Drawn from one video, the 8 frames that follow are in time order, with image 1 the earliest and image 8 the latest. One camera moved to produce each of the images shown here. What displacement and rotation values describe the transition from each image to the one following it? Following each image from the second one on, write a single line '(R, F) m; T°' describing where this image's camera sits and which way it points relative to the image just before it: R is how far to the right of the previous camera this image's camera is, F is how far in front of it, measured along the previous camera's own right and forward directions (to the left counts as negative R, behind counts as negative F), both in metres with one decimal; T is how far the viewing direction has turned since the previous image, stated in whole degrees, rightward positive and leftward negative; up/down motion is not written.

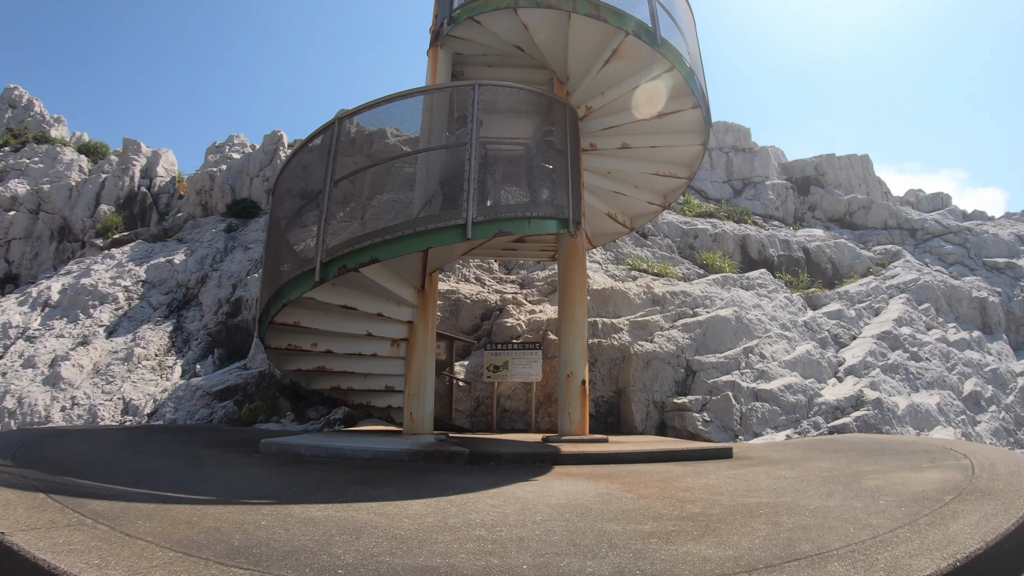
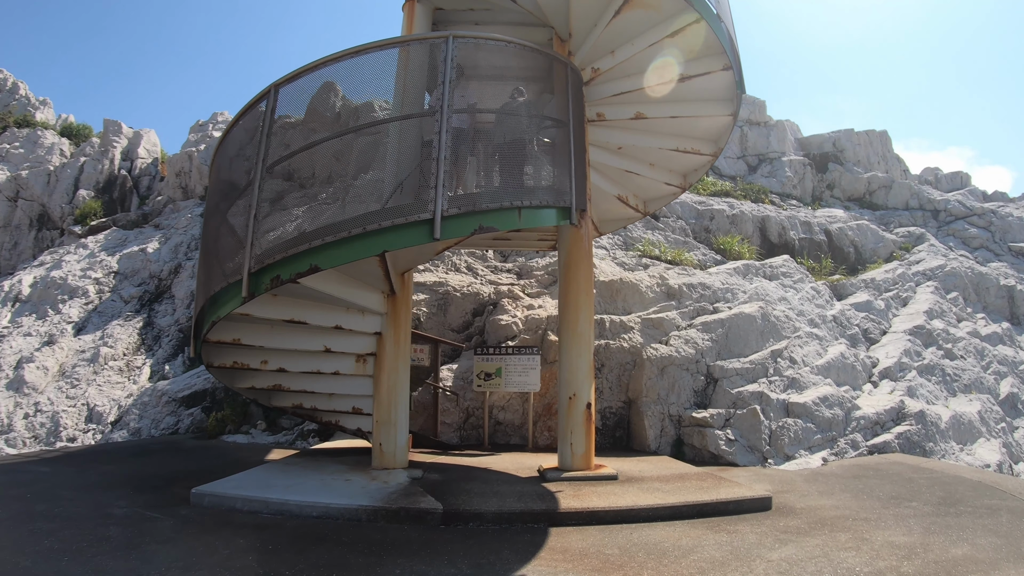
(+0.1, +1.1) m; 0°
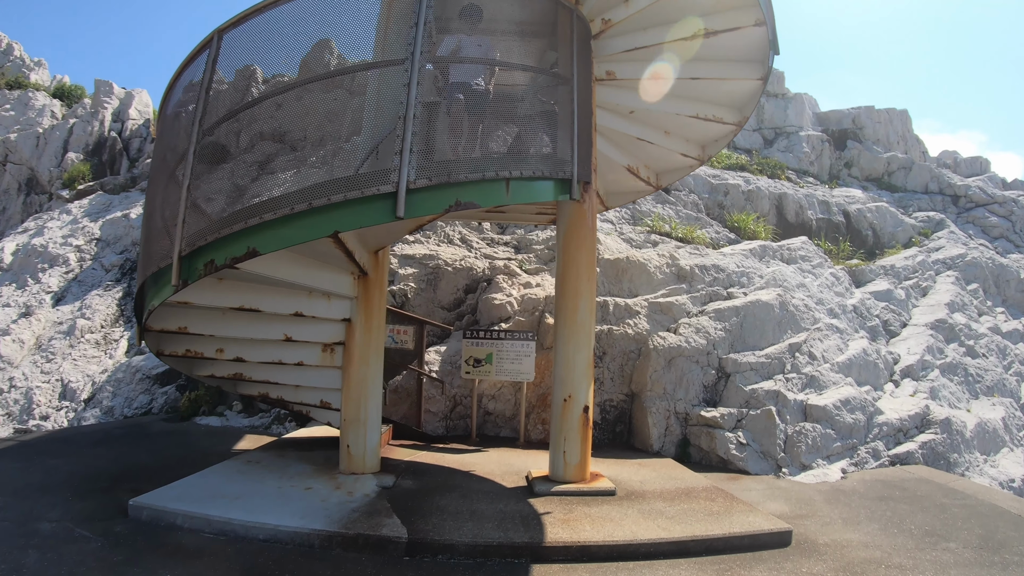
(+0.1, +0.7) m; -1°
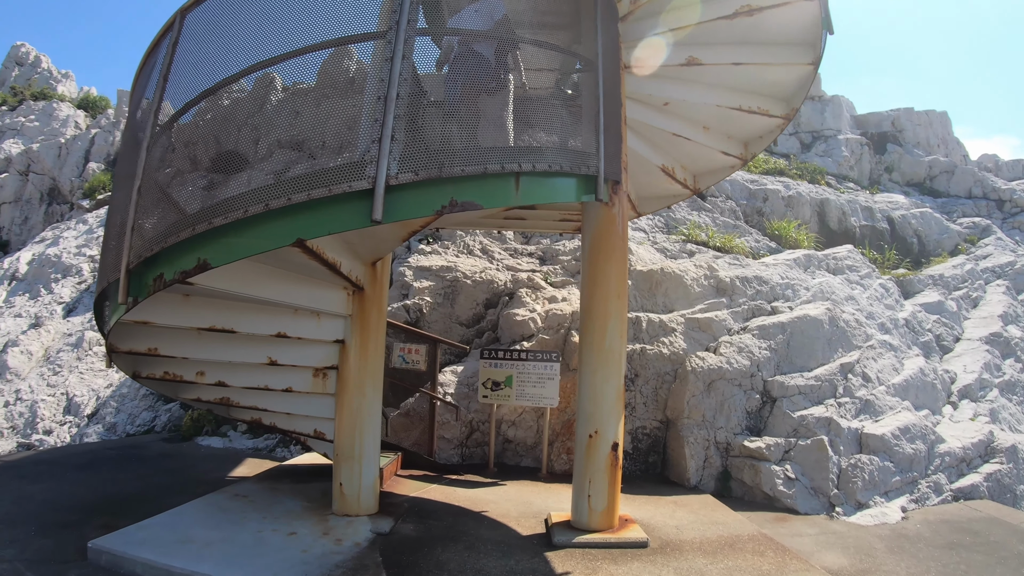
(+0.1, +0.6) m; -2°
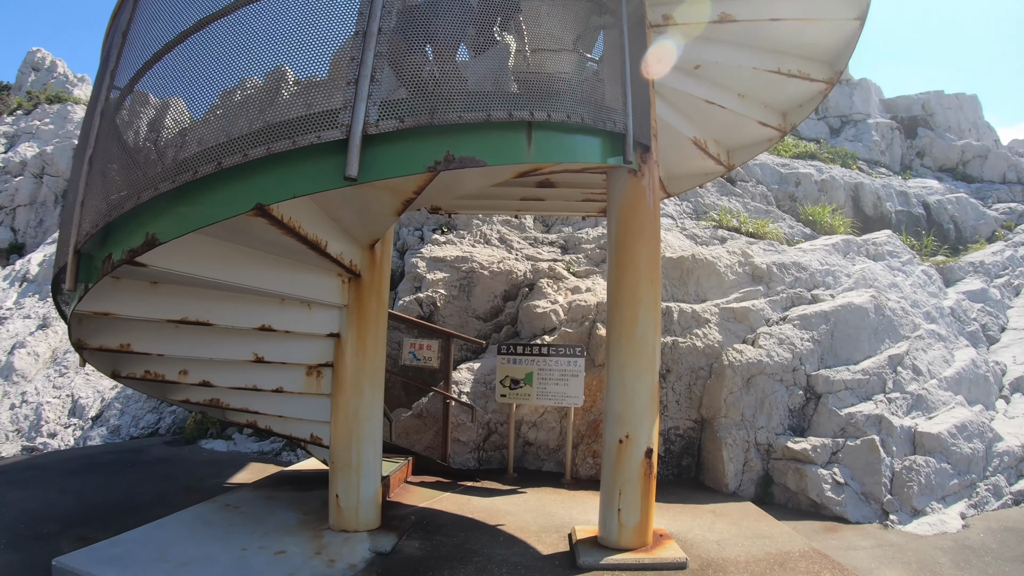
(0.0, +0.5) m; -2°
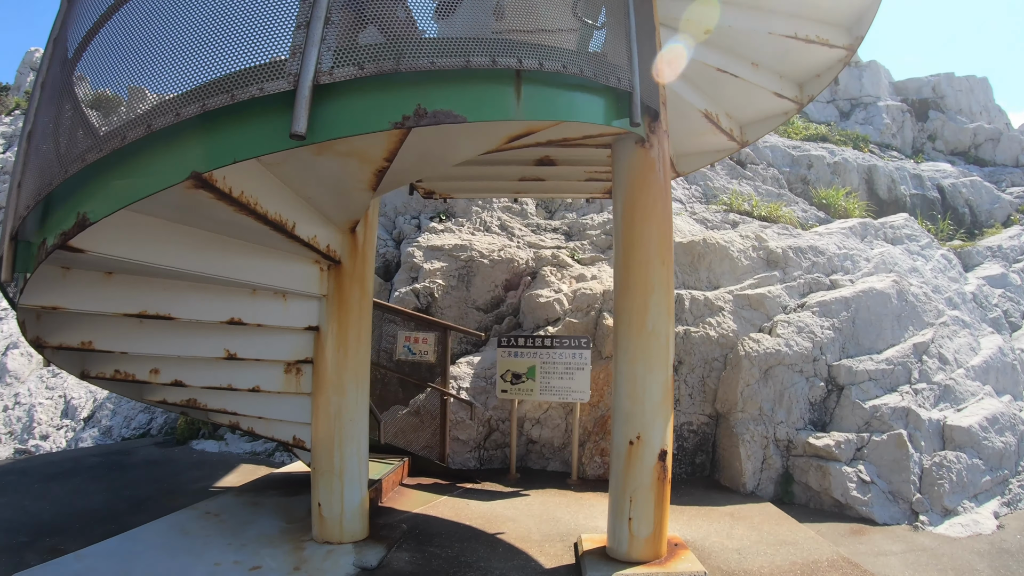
(+0.1, +0.3) m; -1°
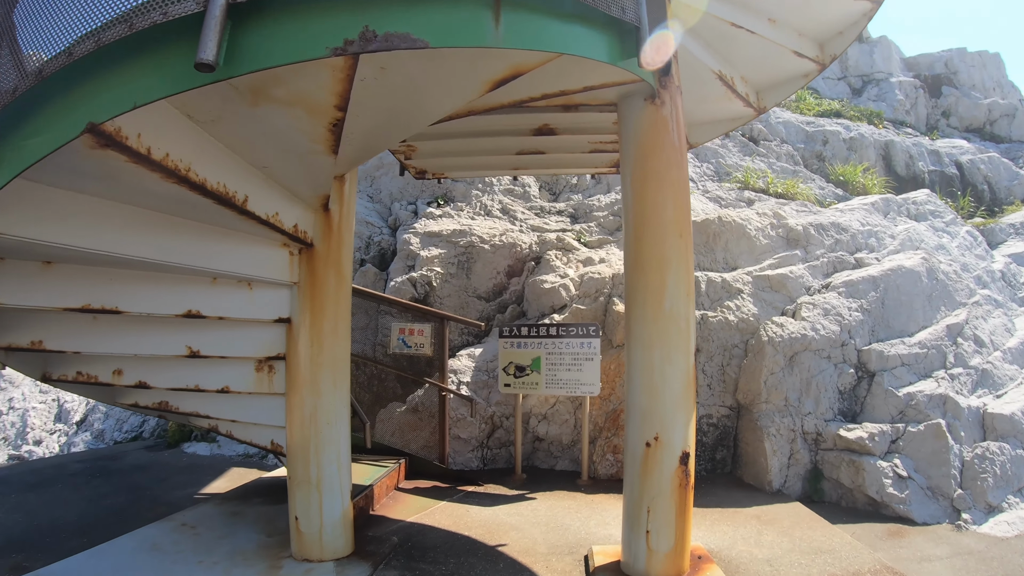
(+0.1, +0.4) m; -1°
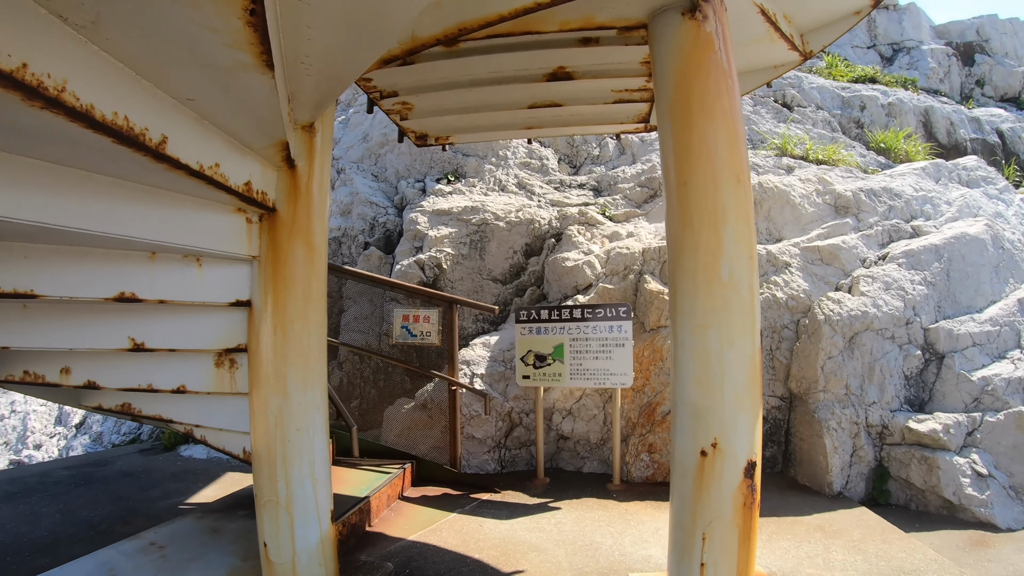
(0.0, +0.6) m; -2°
